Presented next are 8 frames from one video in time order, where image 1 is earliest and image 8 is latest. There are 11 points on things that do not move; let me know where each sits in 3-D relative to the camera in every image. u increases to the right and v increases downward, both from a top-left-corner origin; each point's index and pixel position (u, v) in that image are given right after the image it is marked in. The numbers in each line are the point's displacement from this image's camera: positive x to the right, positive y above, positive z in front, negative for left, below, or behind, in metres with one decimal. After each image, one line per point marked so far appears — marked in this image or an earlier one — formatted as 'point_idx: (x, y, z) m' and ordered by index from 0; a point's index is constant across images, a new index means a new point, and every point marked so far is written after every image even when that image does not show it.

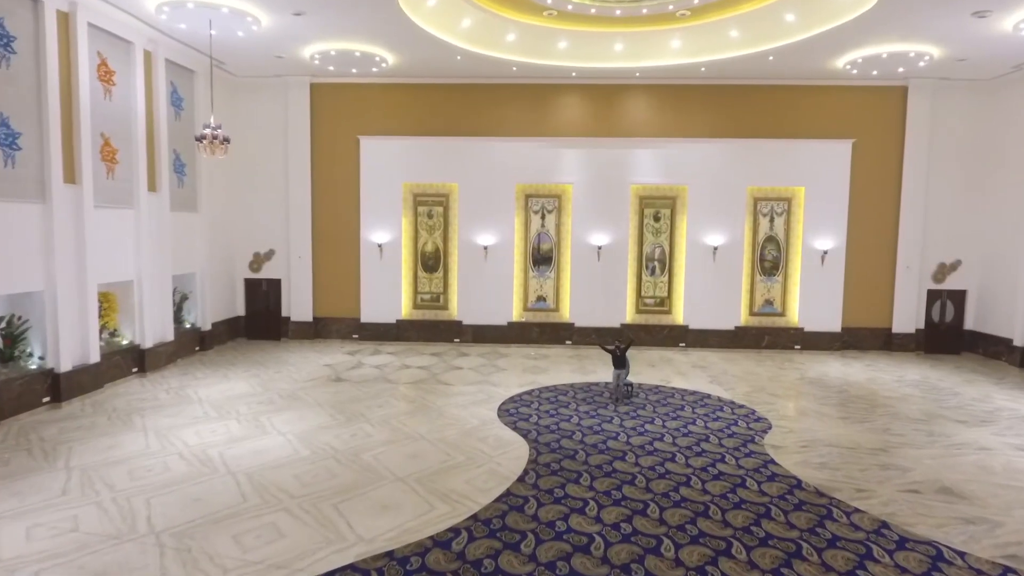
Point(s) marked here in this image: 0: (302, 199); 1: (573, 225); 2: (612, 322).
0: (-5.0, +2.1, +15.2) m
1: (+1.5, +1.5, +15.0) m
2: (+2.4, -0.8, +15.2) m
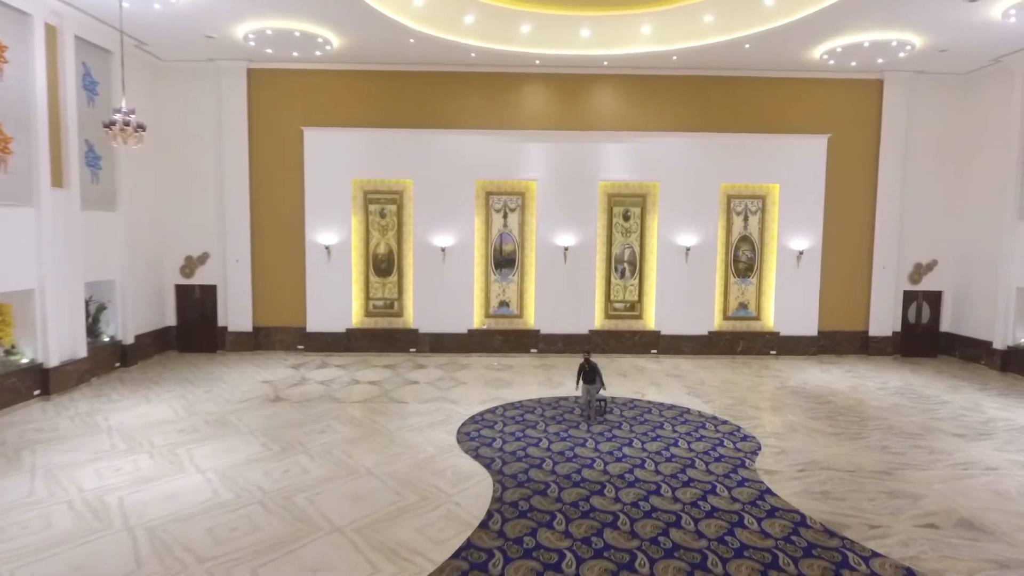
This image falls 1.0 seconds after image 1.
0: (-5.9, +2.0, +13.7) m
1: (+0.6, +1.4, +14.0) m
2: (+1.5, -0.9, +14.2) m
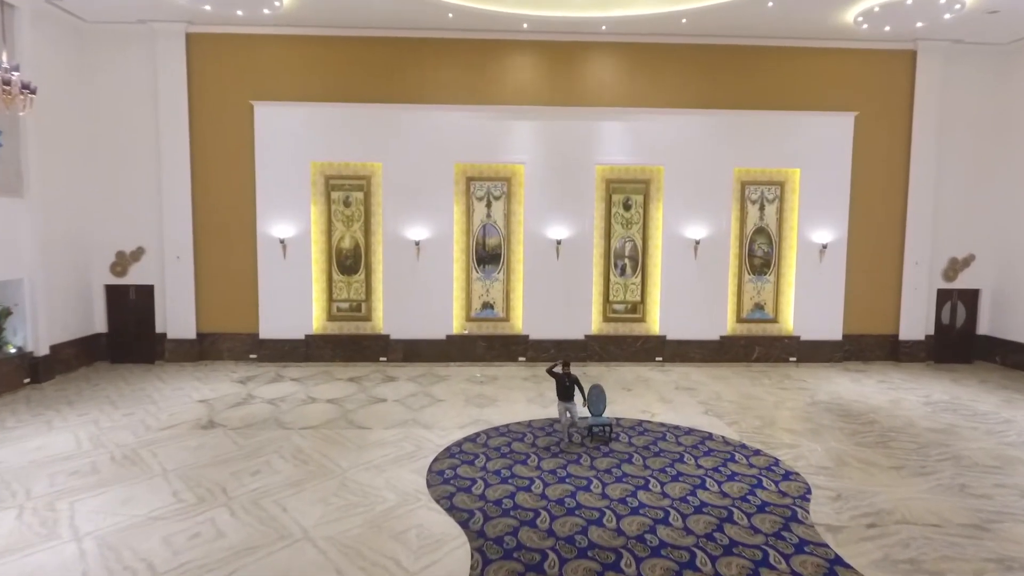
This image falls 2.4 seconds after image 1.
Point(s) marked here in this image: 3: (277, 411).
0: (-6.2, +2.0, +11.8) m
1: (+0.3, +1.4, +12.2) m
2: (+1.2, -0.9, +12.4) m
3: (-3.4, -1.8, +9.2) m
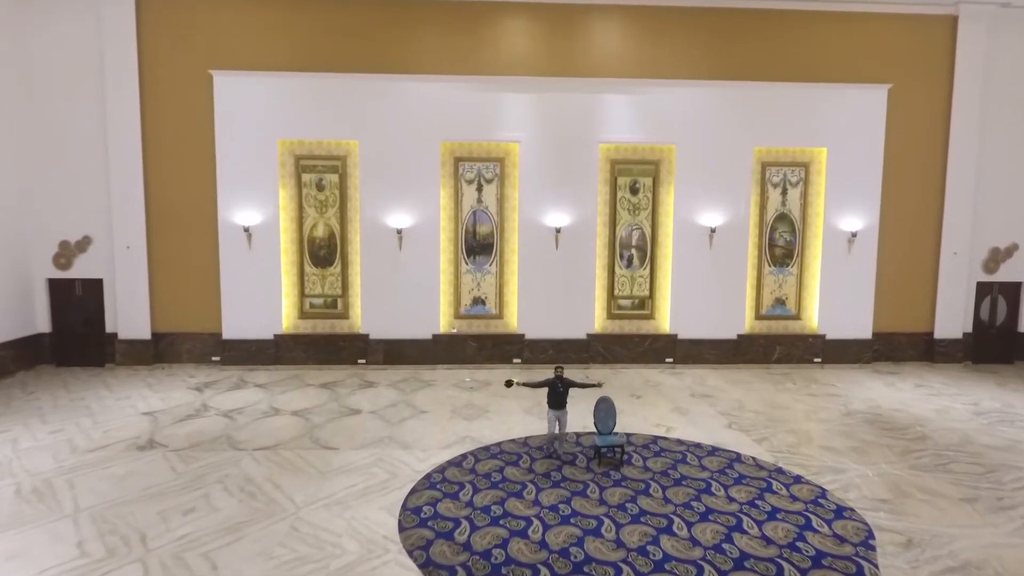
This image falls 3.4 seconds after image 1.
0: (-6.3, +2.1, +10.4) m
1: (+0.2, +1.5, +10.9) m
2: (+1.1, -0.8, +11.2) m
3: (-3.5, -1.7, +8.0) m
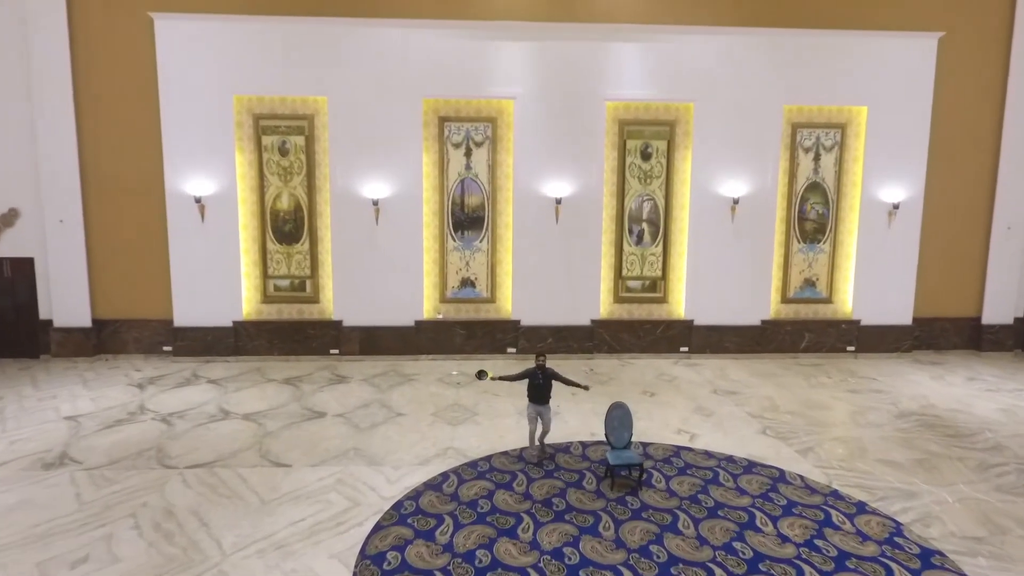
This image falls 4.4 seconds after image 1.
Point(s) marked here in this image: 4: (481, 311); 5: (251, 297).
0: (-6.4, +2.3, +9.0) m
1: (+0.1, +1.8, +9.5) m
2: (+1.0, -0.5, +9.8) m
3: (-3.6, -1.5, +6.6) m
4: (-0.5, -0.4, +9.7) m
5: (-3.9, -0.1, +9.5) m
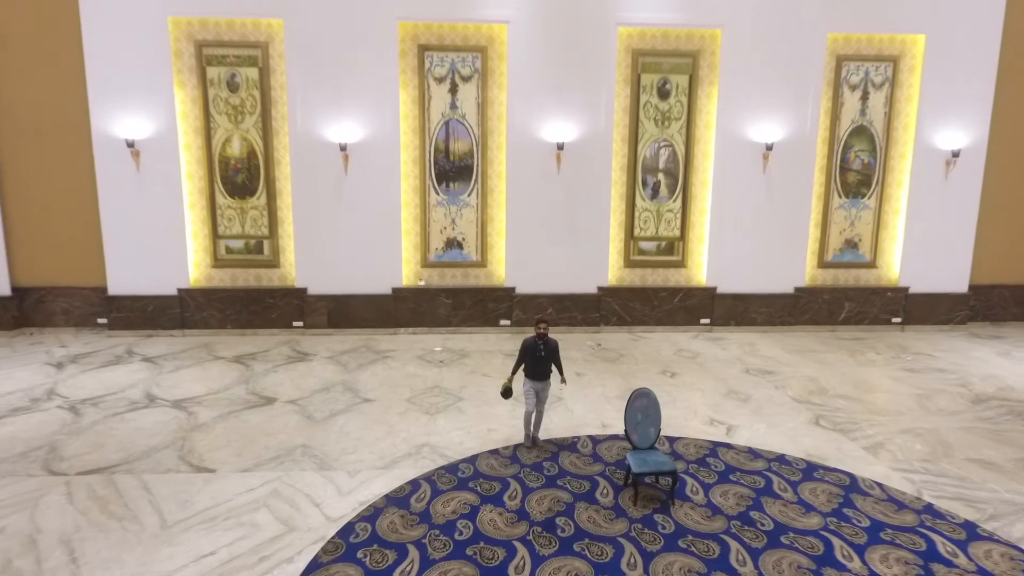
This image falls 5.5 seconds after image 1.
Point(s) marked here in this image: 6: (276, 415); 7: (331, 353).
0: (-6.5, +2.8, +7.4) m
1: (0.0, +2.3, +8.0) m
2: (+0.9, 0.0, +8.4) m
3: (-3.7, -1.2, +5.3) m
4: (-0.6, +0.1, +8.4) m
5: (-4.0, +0.4, +8.1) m
6: (-2.1, -1.1, +5.5) m
7: (-2.1, -0.8, +7.4) m
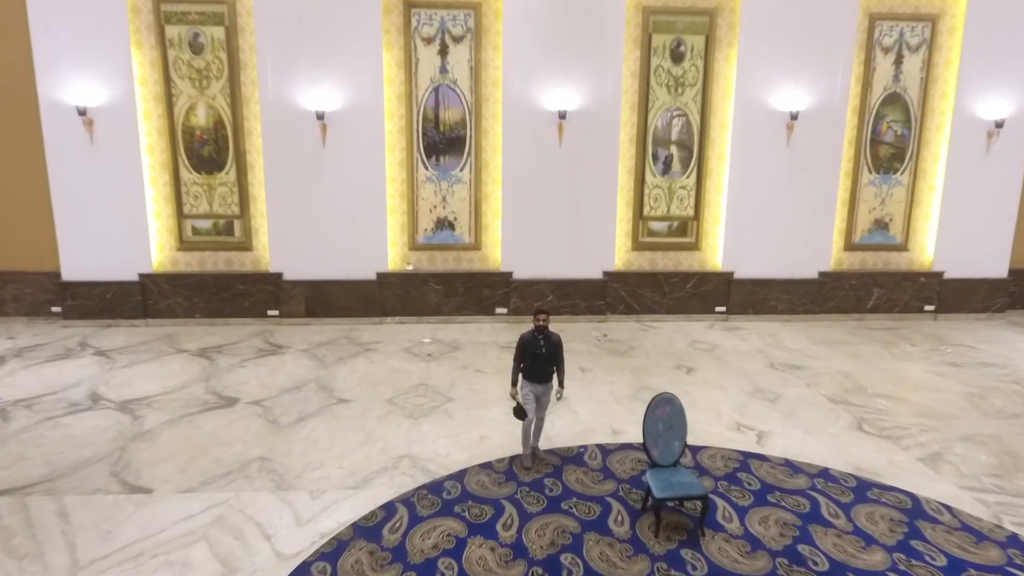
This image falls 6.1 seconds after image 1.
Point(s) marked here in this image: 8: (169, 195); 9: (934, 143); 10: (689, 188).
0: (-6.5, +3.0, +6.6) m
1: (-0.1, +2.5, +7.2) m
2: (+0.9, +0.2, +7.7) m
3: (-3.7, -1.0, +4.5) m
4: (-0.6, +0.3, +7.6) m
5: (-4.0, +0.5, +7.3) m
6: (-2.1, -1.0, +4.8) m
7: (-2.2, -0.6, +6.7) m
8: (-3.9, +1.1, +7.2) m
9: (+5.1, +1.8, +7.7) m
10: (+2.1, +1.2, +7.6) m
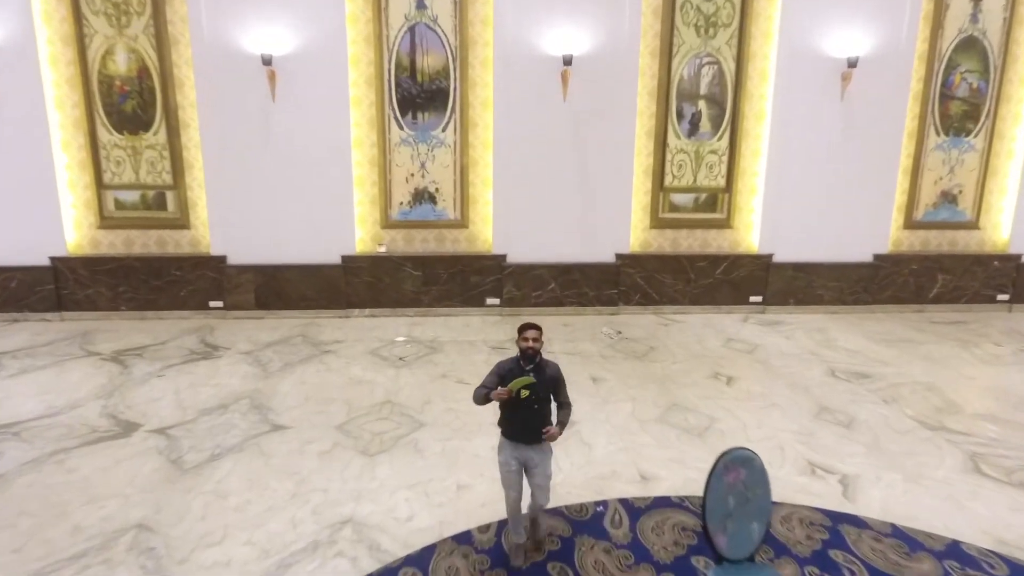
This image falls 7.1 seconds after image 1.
0: (-6.6, +3.1, +5.2) m
1: (-0.1, +2.6, +5.8) m
2: (+0.8, +0.4, +6.4) m
3: (-3.7, -1.0, +3.2) m
4: (-0.7, +0.5, +6.3) m
5: (-4.1, +0.7, +6.0) m
6: (-2.1, -0.9, +3.5) m
7: (-2.2, -0.5, +5.4) m
8: (-4.0, +1.2, +5.9) m
9: (+5.1, +1.9, +6.3) m
10: (+2.1, +1.3, +6.3) m
